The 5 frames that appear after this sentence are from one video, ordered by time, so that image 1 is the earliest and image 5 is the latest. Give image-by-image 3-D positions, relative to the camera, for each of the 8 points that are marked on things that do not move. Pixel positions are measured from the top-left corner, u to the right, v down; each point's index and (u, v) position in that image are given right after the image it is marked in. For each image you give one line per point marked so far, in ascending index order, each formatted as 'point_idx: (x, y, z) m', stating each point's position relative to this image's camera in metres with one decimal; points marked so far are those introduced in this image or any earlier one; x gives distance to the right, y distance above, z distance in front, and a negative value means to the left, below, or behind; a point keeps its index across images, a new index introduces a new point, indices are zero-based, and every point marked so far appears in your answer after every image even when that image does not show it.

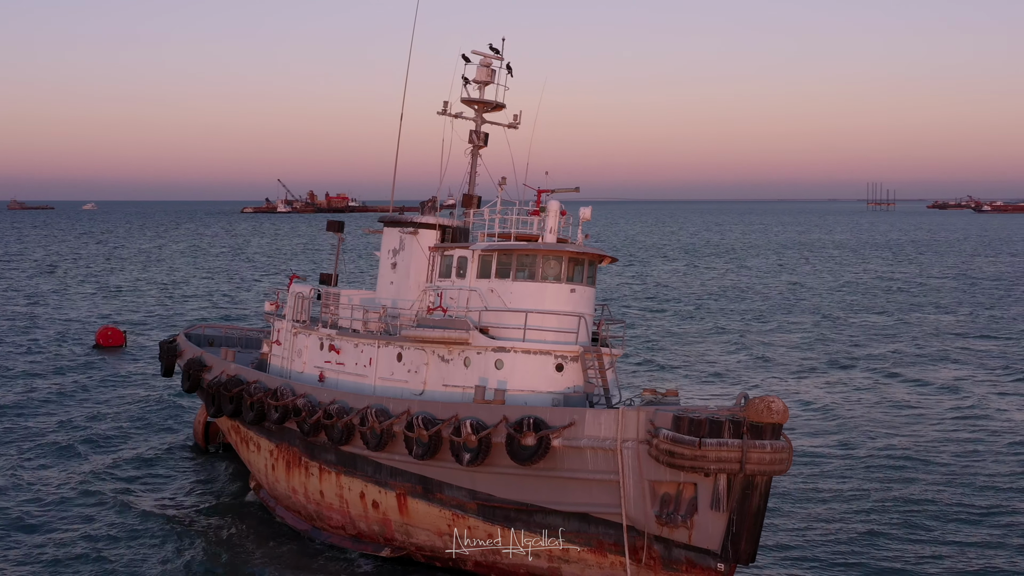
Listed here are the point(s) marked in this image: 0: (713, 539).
0: (+2.3, -2.9, +9.7) m
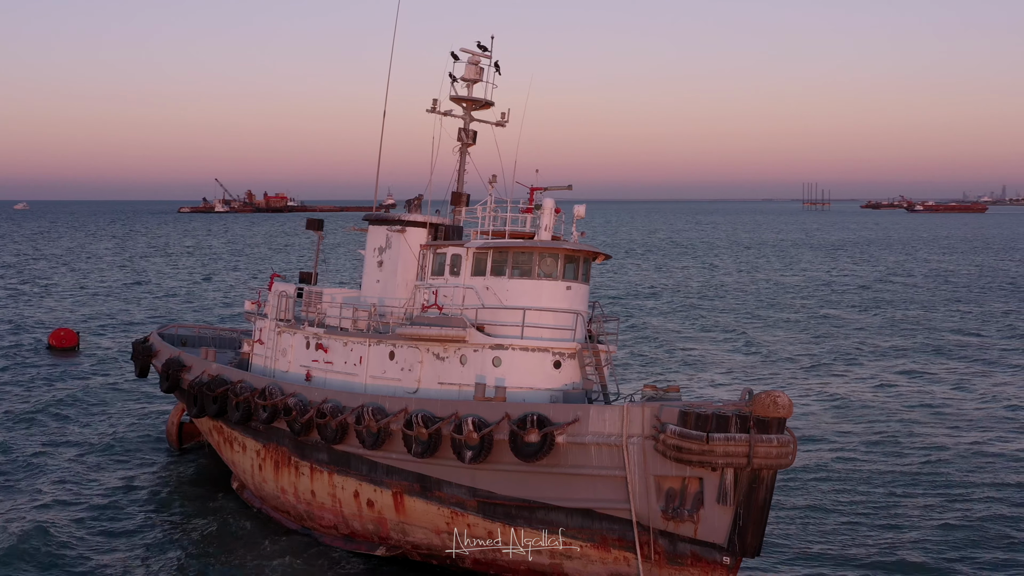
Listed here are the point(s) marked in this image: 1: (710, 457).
0: (+2.4, -2.9, +9.9) m
1: (+2.2, -1.9, +9.4) m
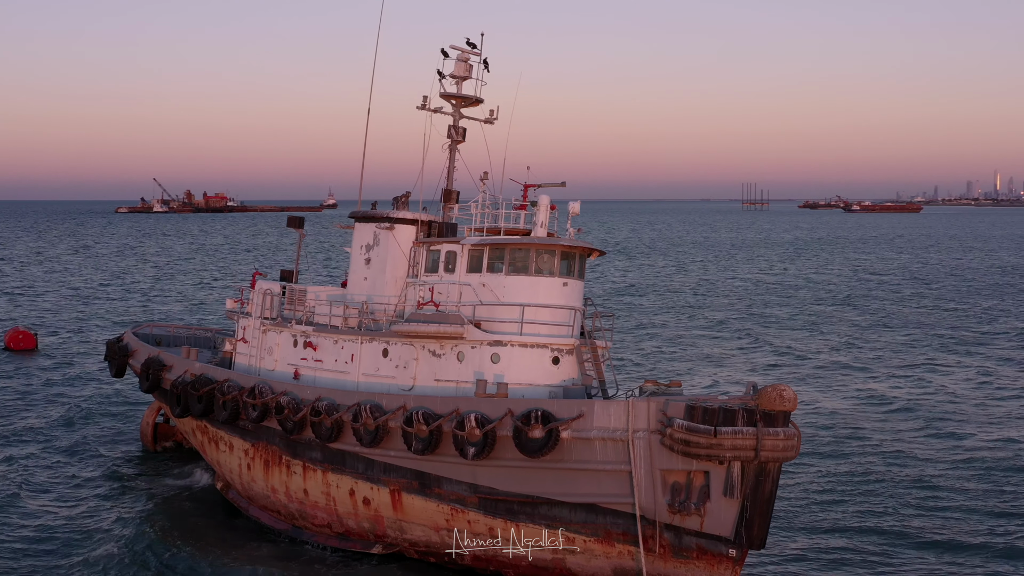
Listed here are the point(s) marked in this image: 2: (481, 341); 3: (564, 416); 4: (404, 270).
0: (+2.5, -2.8, +10.0) m
1: (+2.3, -1.8, +9.5) m
2: (-0.5, -0.8, +12.7) m
3: (+0.7, -1.6, +10.6) m
4: (-2.1, +0.4, +16.2) m
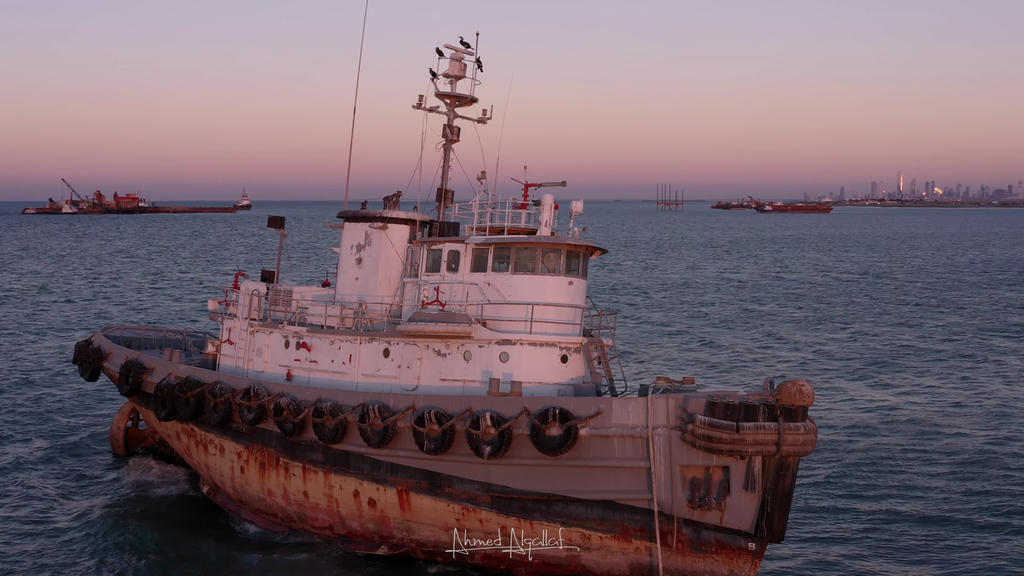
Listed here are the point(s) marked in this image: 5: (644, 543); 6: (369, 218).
0: (+2.8, -2.8, +10.1) m
1: (+2.6, -1.8, +9.7) m
2: (-0.3, -0.8, +12.7) m
3: (+0.9, -1.6, +10.7) m
4: (-2.2, +0.4, +16.1) m
5: (+1.7, -3.2, +10.7) m
6: (-2.7, +1.3, +16.0) m
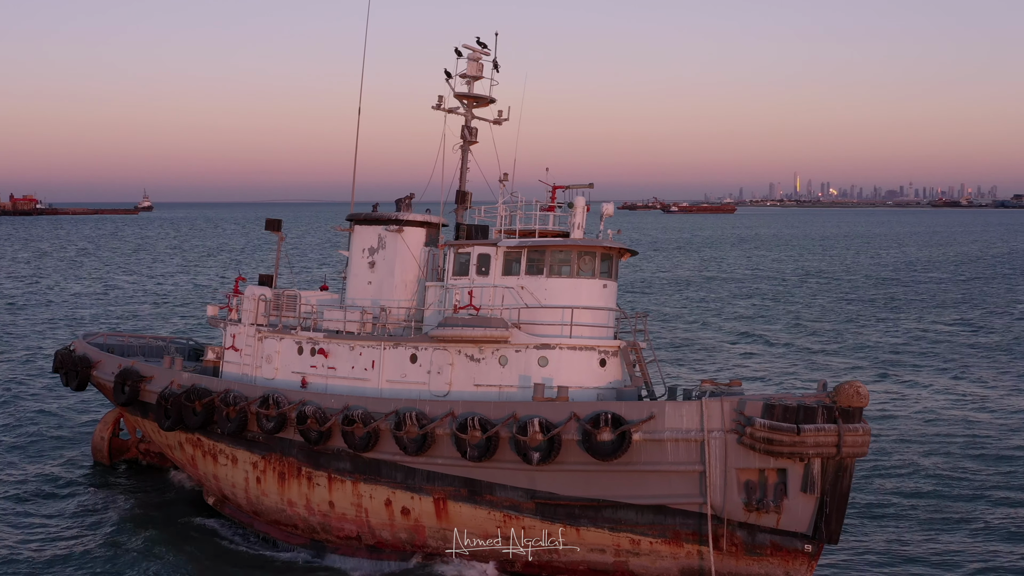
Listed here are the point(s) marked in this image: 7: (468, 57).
0: (+3.4, -2.8, +10.1) m
1: (+3.3, -1.8, +9.7) m
2: (+0.2, -0.8, +12.6) m
3: (+1.5, -1.6, +10.6) m
4: (-1.8, +0.3, +15.9) m
5: (+2.3, -3.2, +10.6) m
6: (-2.3, +1.2, +15.7) m
7: (-0.9, +4.4, +16.3) m
